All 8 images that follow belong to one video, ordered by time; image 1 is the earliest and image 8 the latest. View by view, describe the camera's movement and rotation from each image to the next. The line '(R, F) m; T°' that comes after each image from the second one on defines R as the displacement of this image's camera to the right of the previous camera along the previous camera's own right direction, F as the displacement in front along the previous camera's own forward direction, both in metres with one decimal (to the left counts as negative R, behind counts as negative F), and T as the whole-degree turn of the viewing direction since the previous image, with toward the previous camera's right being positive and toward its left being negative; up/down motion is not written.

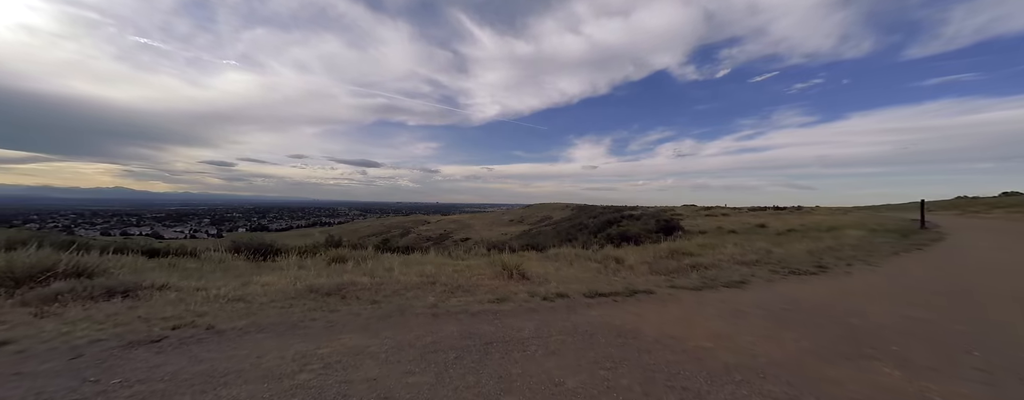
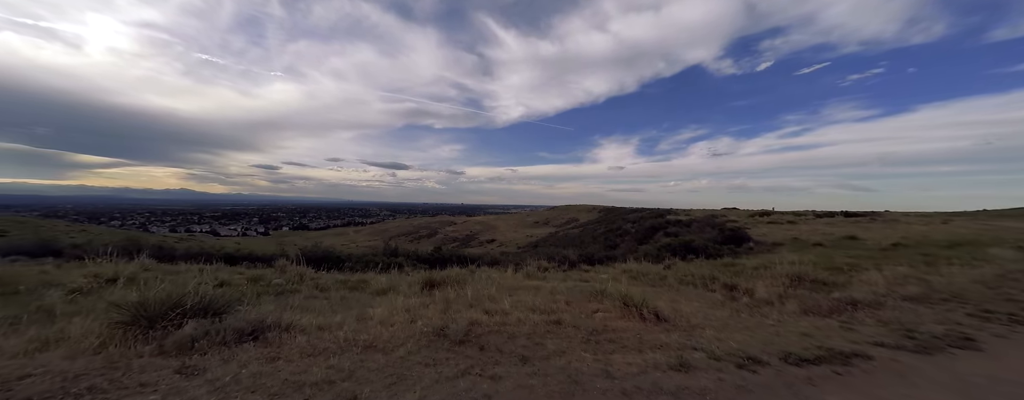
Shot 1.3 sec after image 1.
(-1.7, +0.7) m; -7°
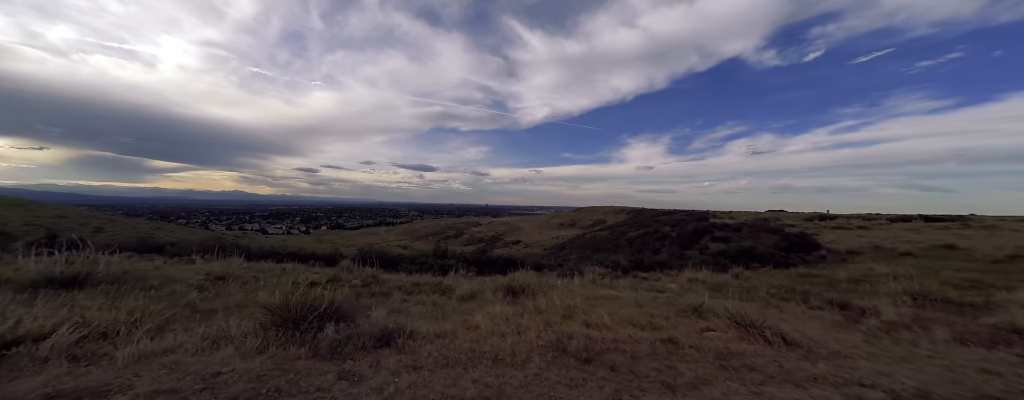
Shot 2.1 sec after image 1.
(-1.2, +0.1) m; -6°
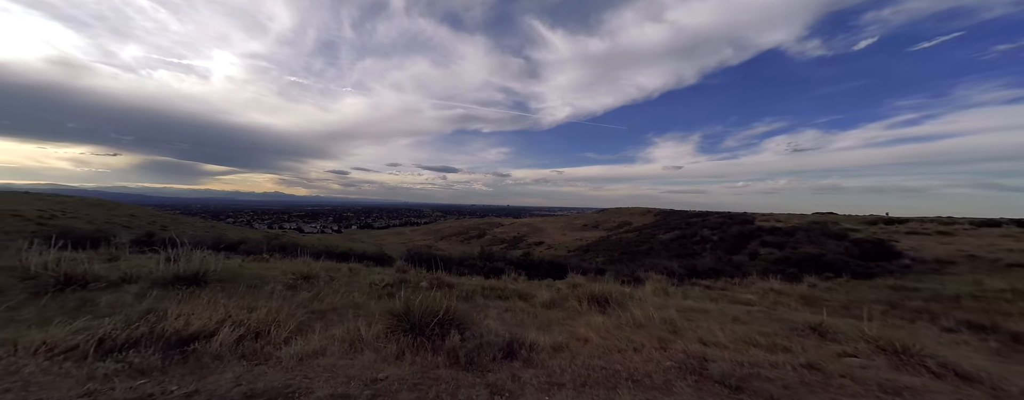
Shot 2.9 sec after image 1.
(-1.3, +0.1) m; -6°
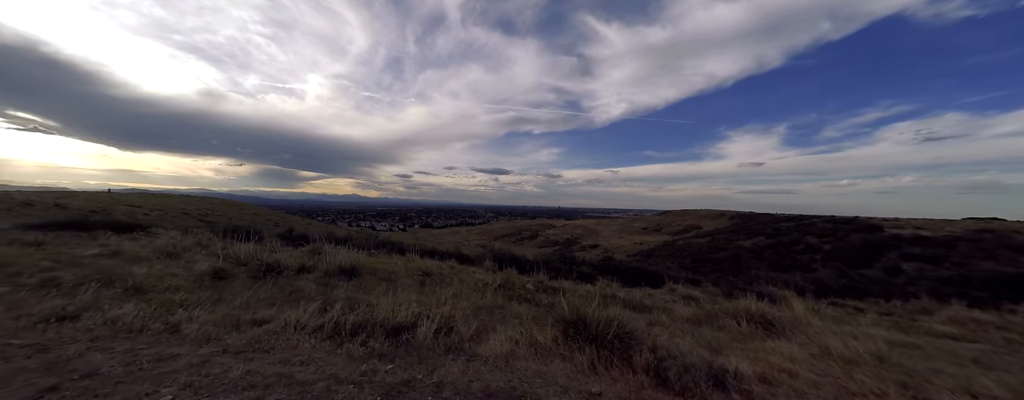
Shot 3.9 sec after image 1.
(-1.6, -0.1) m; -13°
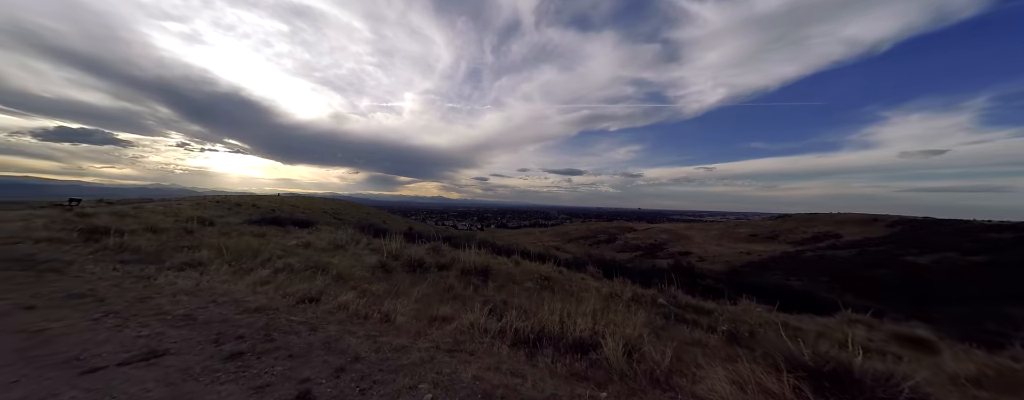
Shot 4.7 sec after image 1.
(-1.5, +0.1) m; -17°
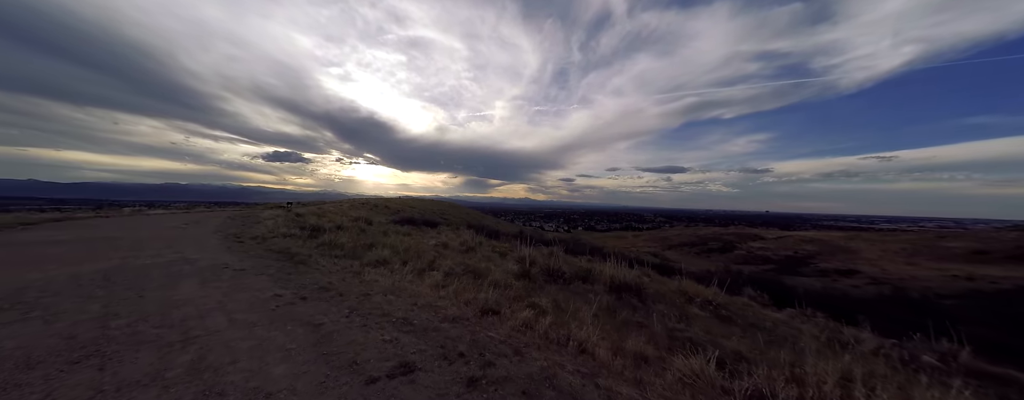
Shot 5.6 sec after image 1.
(-1.8, +0.4) m; -19°
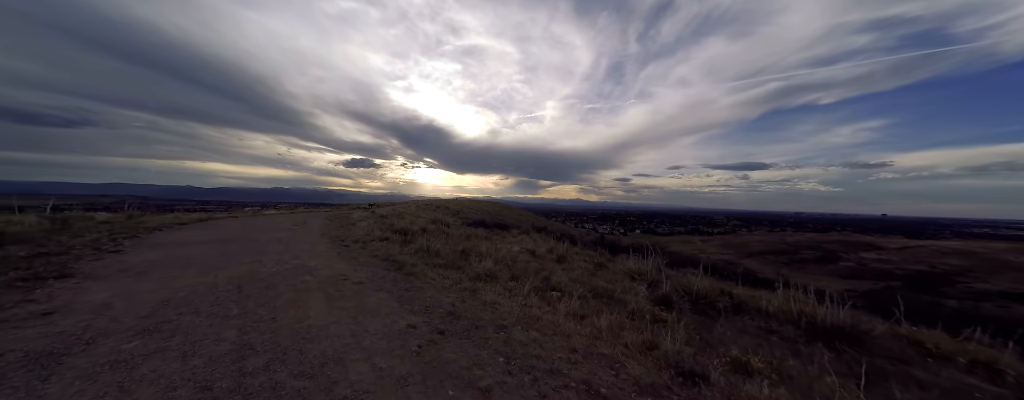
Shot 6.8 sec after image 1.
(-2.2, +1.5) m; -11°
